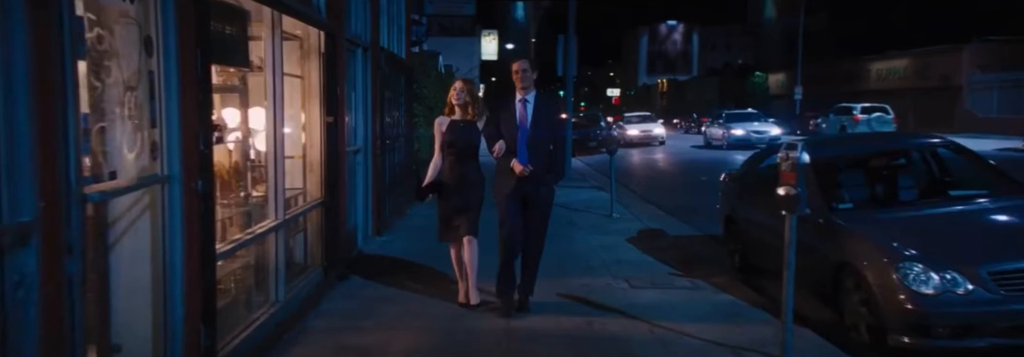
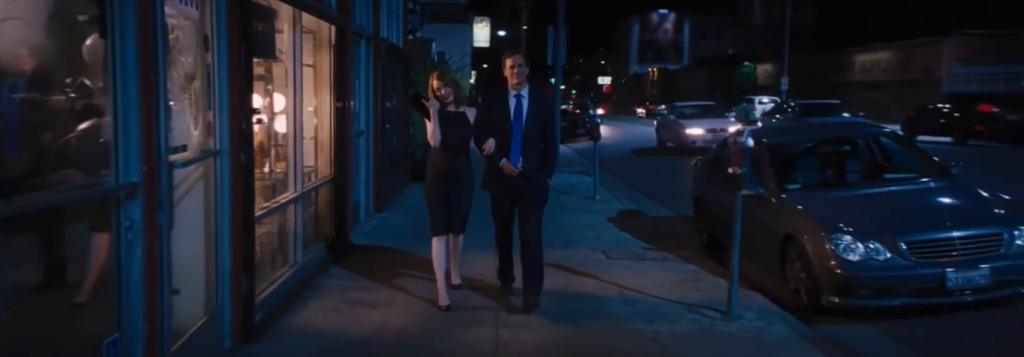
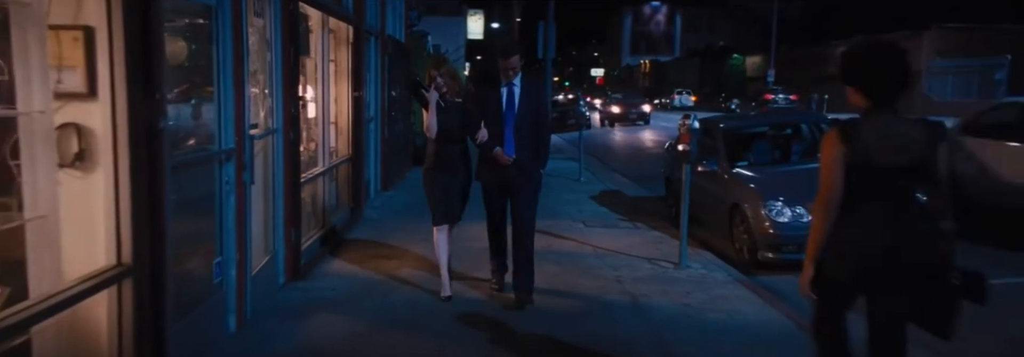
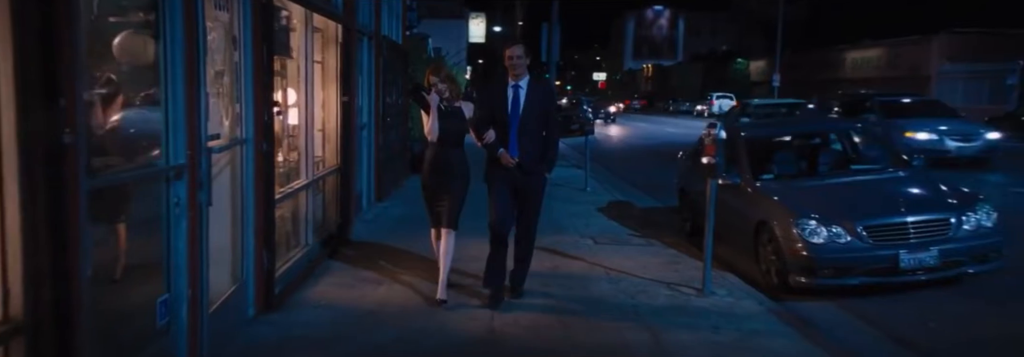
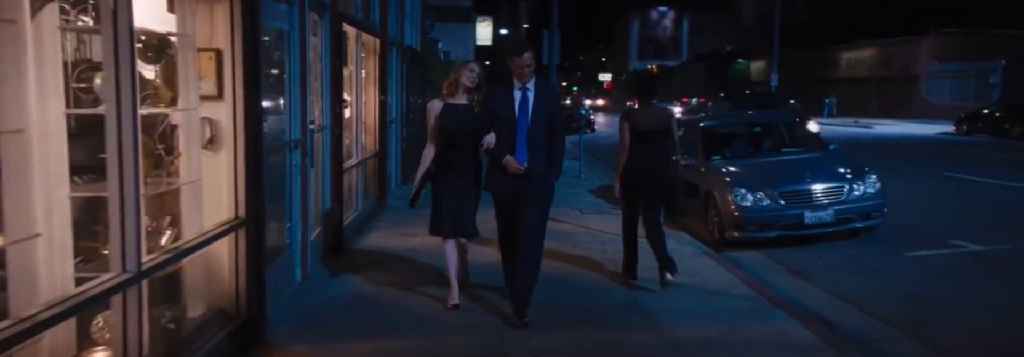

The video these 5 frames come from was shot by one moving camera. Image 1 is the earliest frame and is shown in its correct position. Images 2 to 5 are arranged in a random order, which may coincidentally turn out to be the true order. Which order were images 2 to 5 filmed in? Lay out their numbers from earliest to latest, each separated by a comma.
2, 4, 3, 5
